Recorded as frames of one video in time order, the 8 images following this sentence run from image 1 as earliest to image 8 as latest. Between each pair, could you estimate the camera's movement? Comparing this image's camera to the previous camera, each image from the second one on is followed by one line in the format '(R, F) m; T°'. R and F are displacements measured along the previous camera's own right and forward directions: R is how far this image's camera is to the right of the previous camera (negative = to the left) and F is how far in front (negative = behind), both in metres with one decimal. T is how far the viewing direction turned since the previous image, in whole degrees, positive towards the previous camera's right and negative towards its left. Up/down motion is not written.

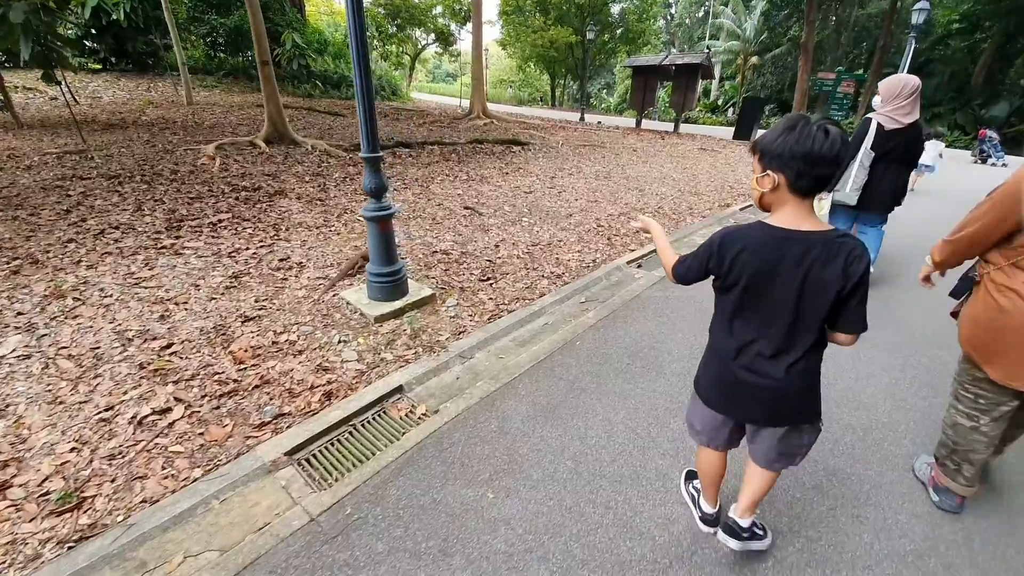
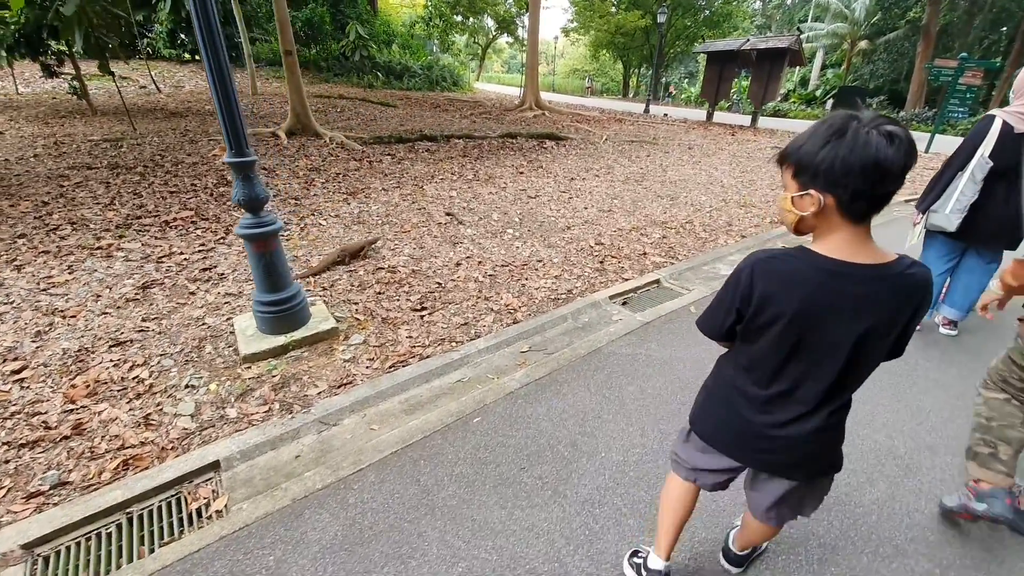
(+1.1, +0.9) m; -9°
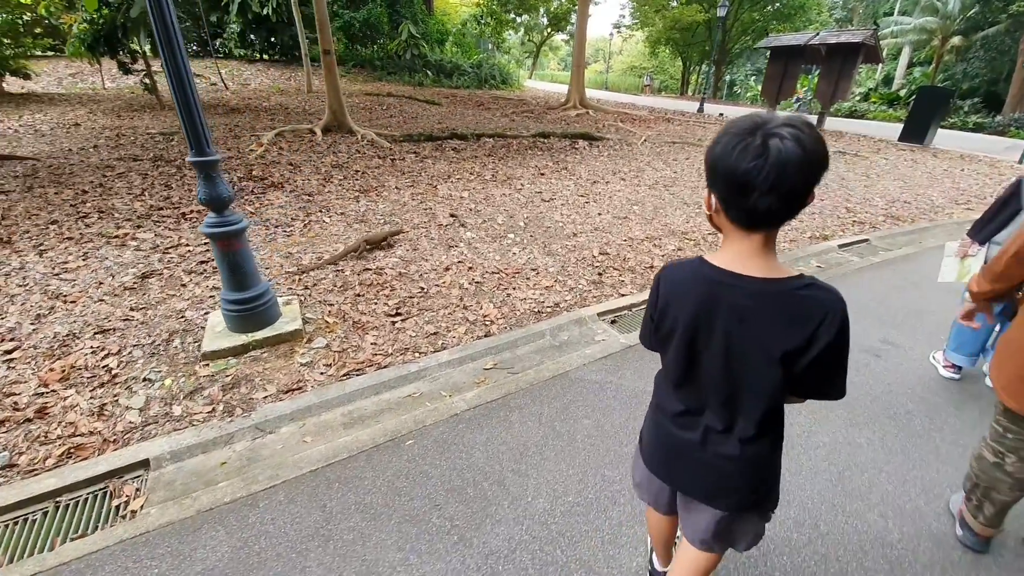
(+0.6, +0.2) m; -6°
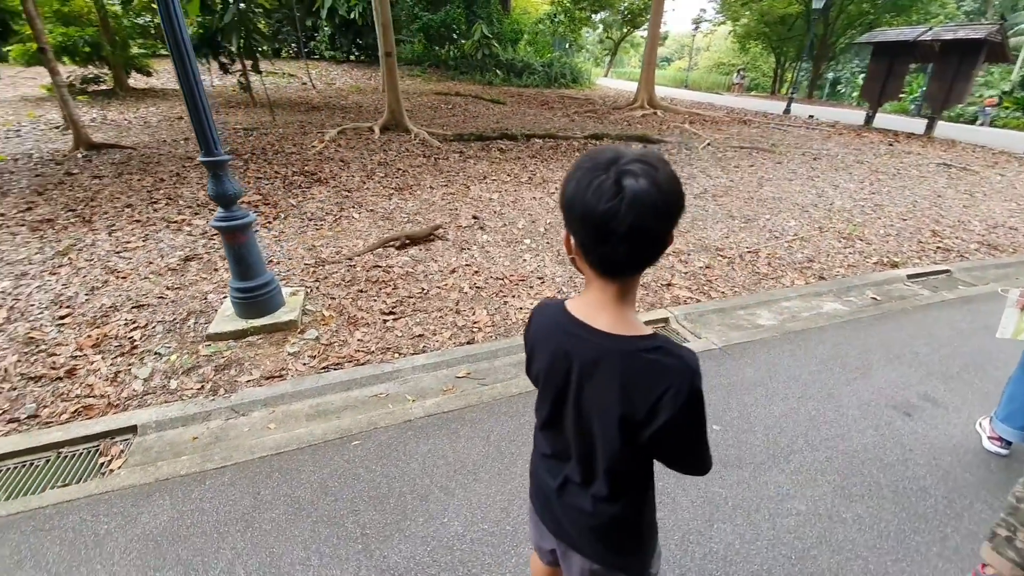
(+0.6, +0.1) m; -9°
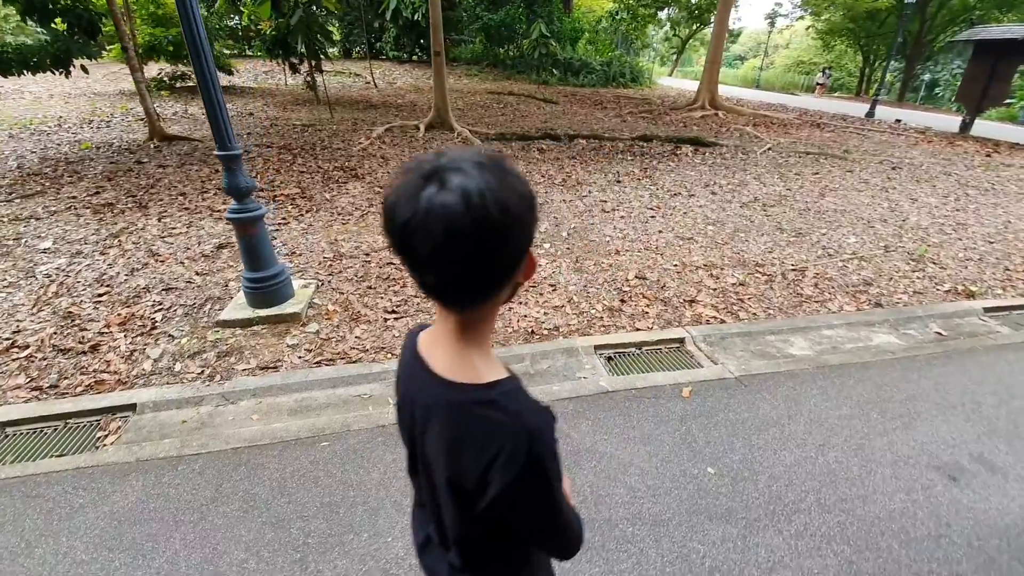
(+0.4, +0.2) m; -7°
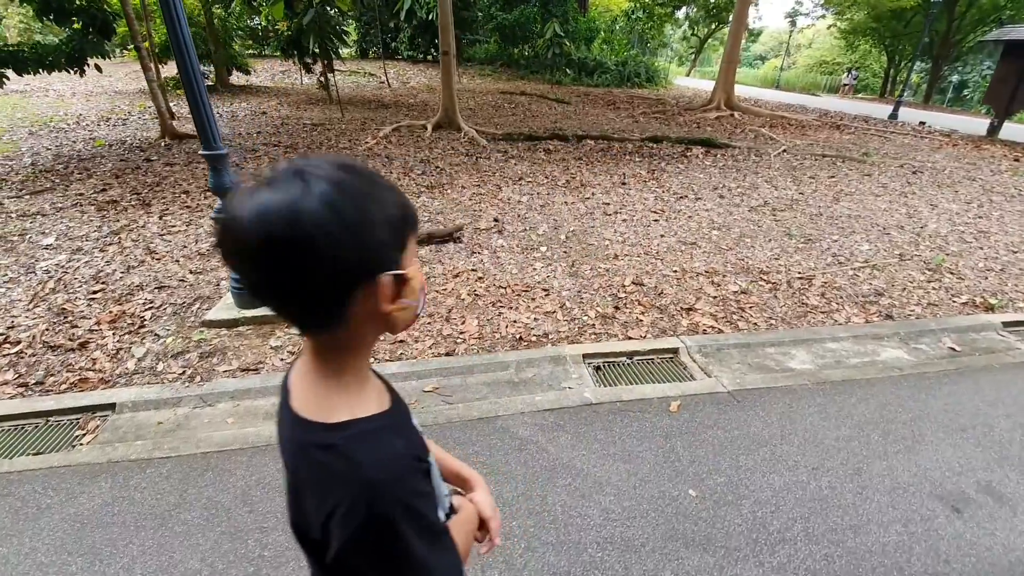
(+0.2, +0.1) m; -2°
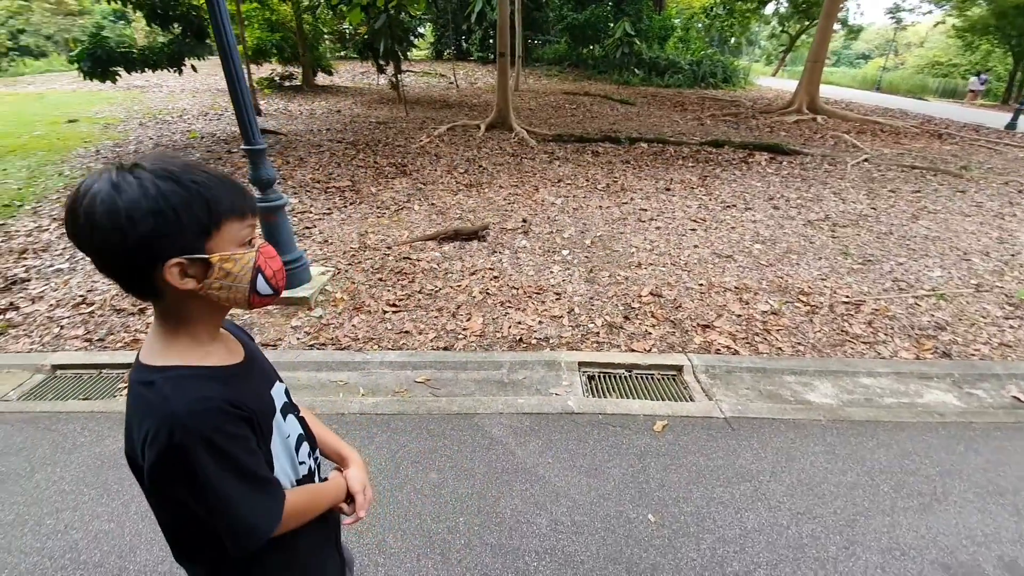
(+0.4, 0.0) m; -8°
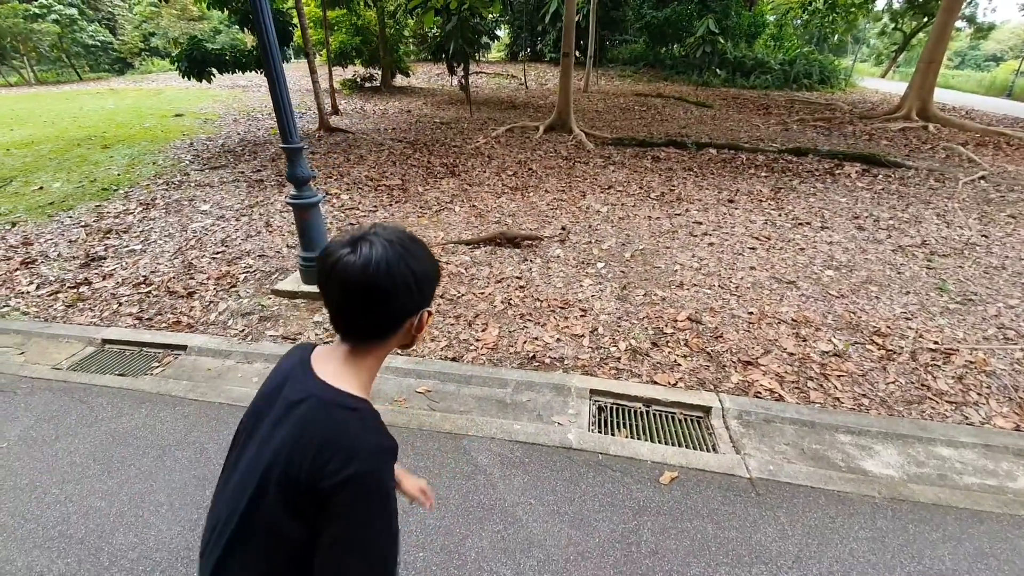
(+0.3, +0.2) m; -9°
